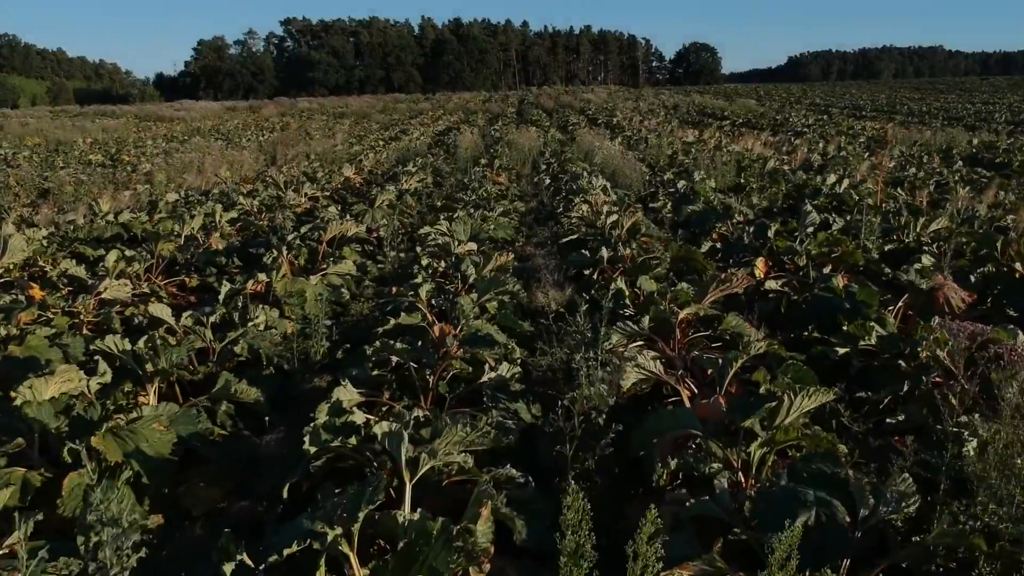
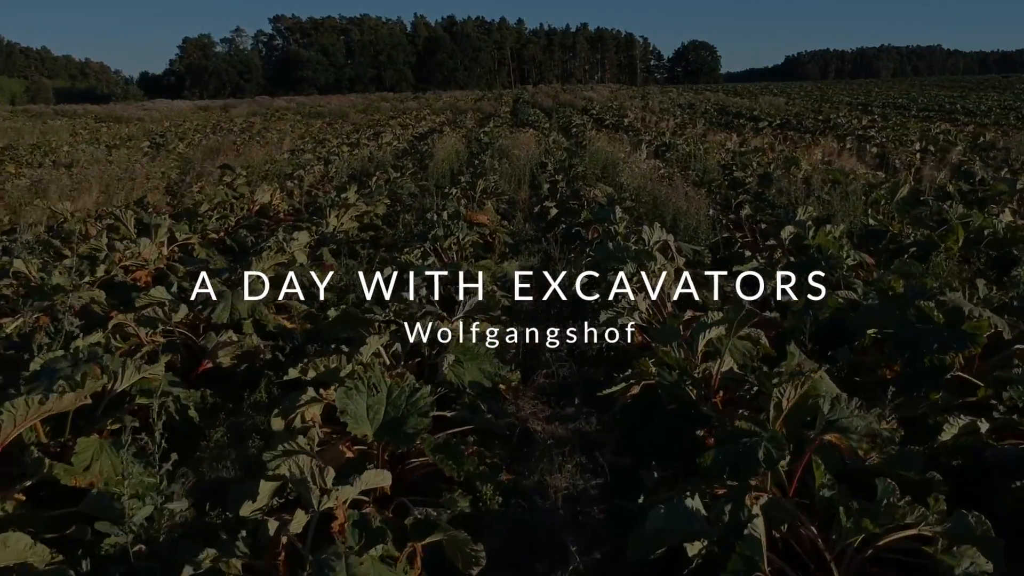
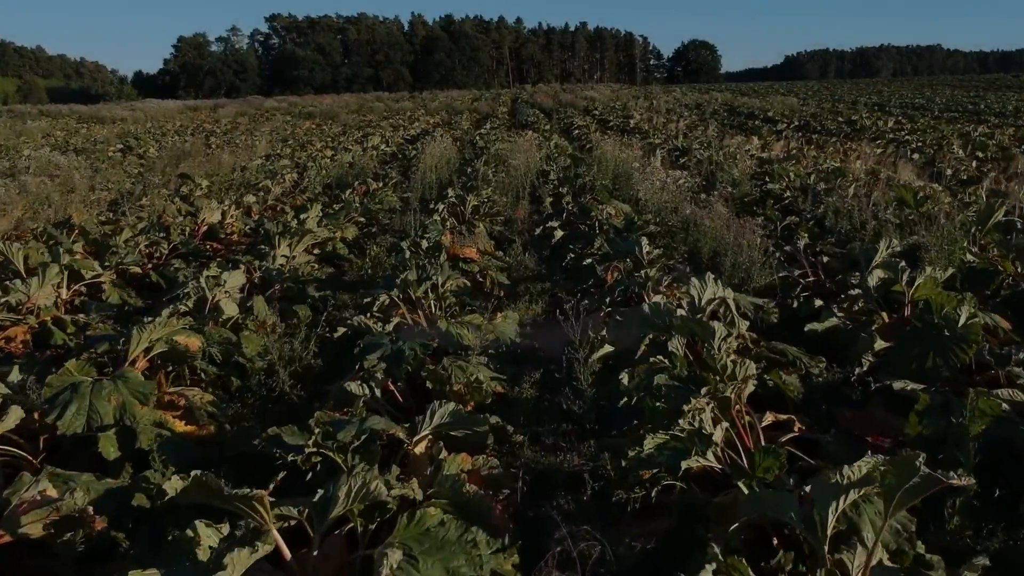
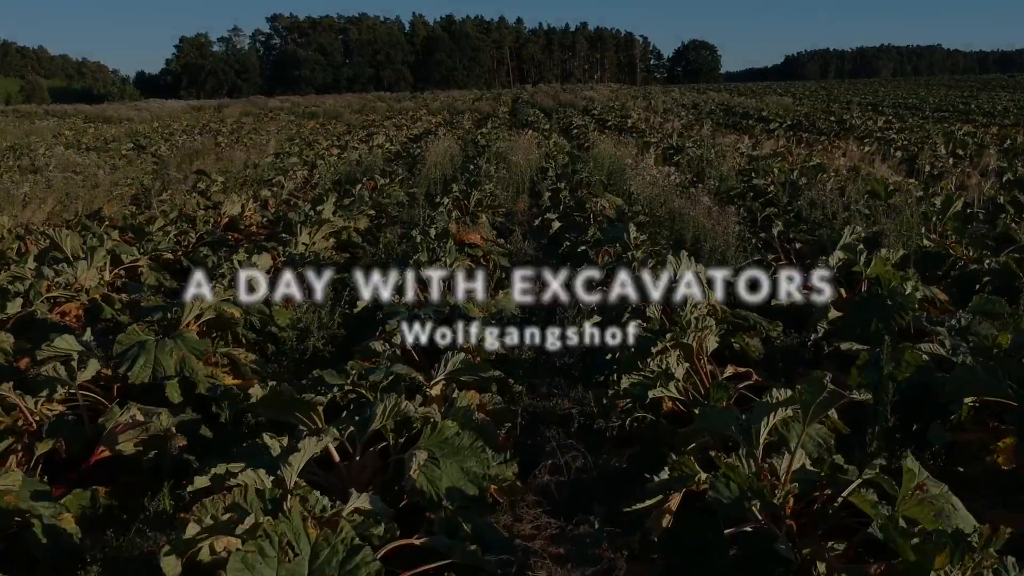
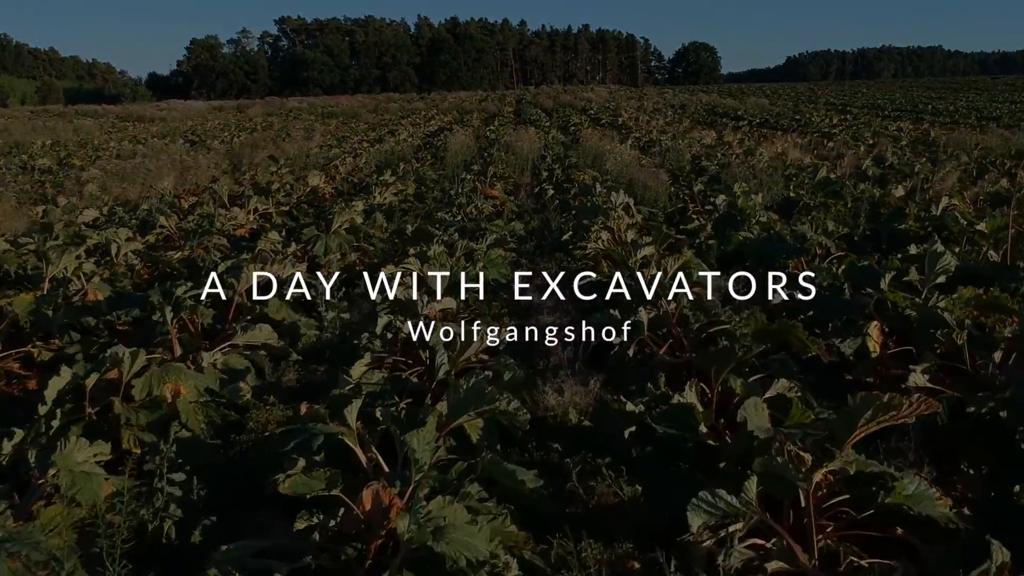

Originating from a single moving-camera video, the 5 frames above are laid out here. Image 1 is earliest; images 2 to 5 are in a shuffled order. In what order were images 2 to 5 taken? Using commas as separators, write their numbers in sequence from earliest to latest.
5, 2, 4, 3
